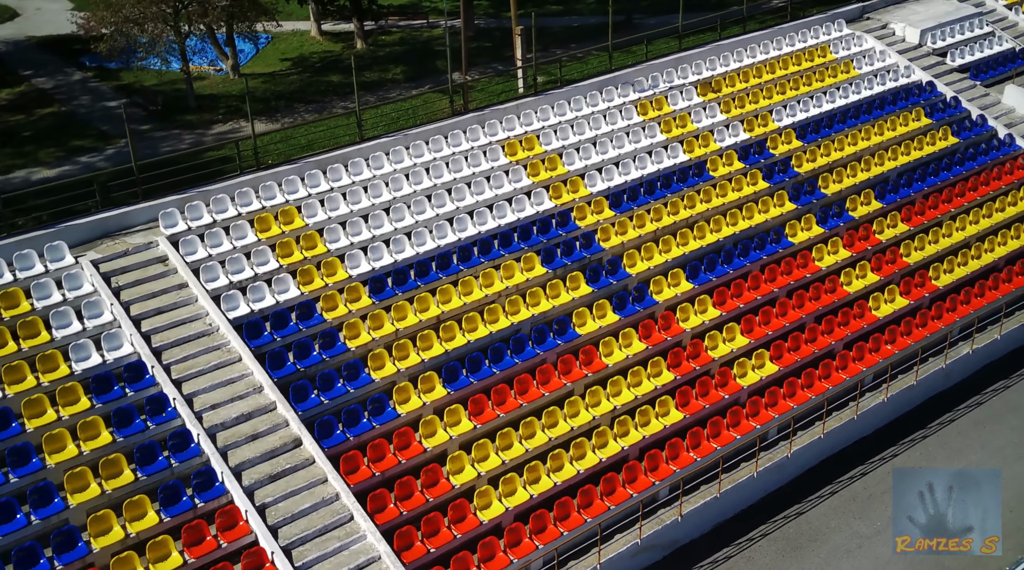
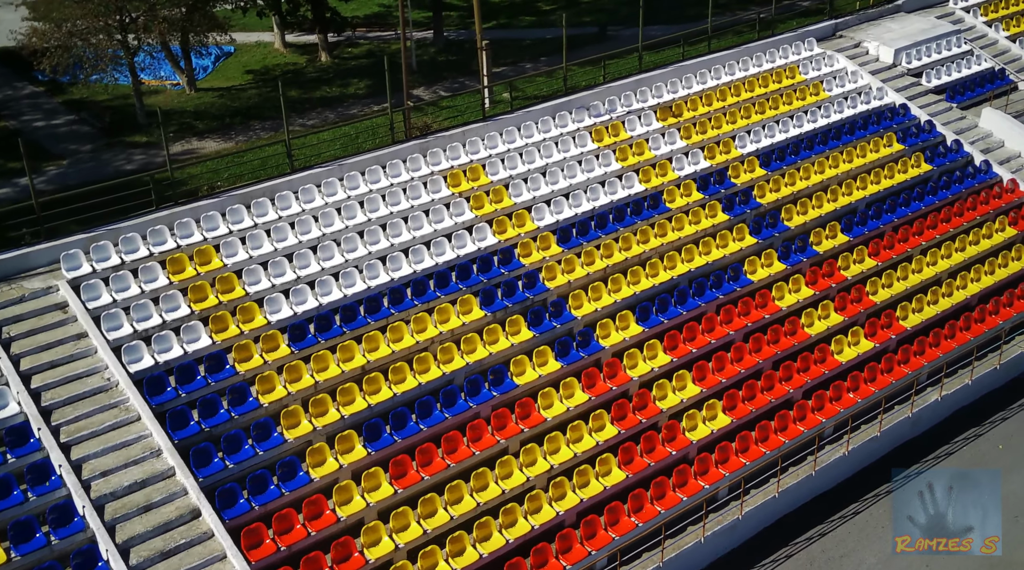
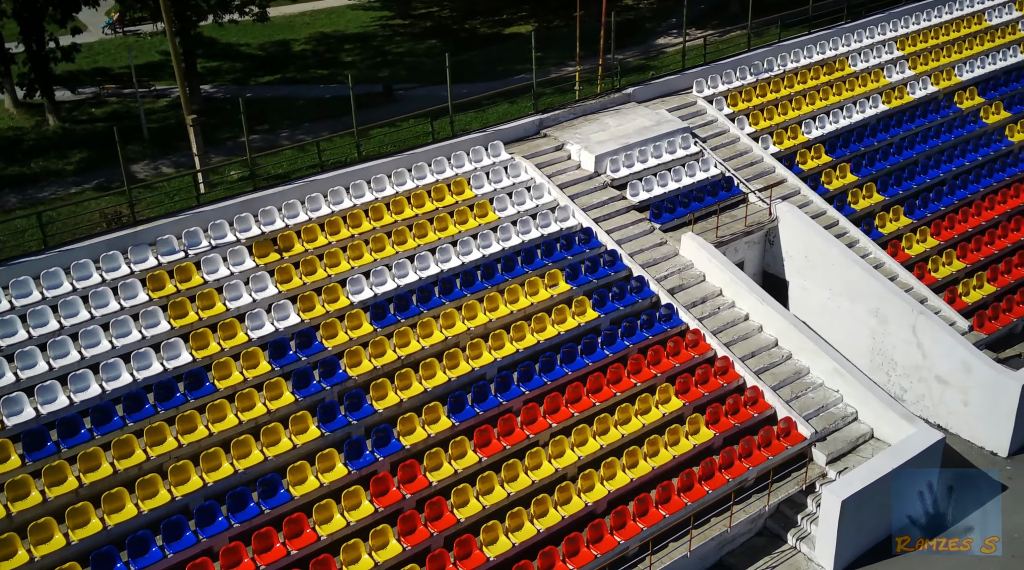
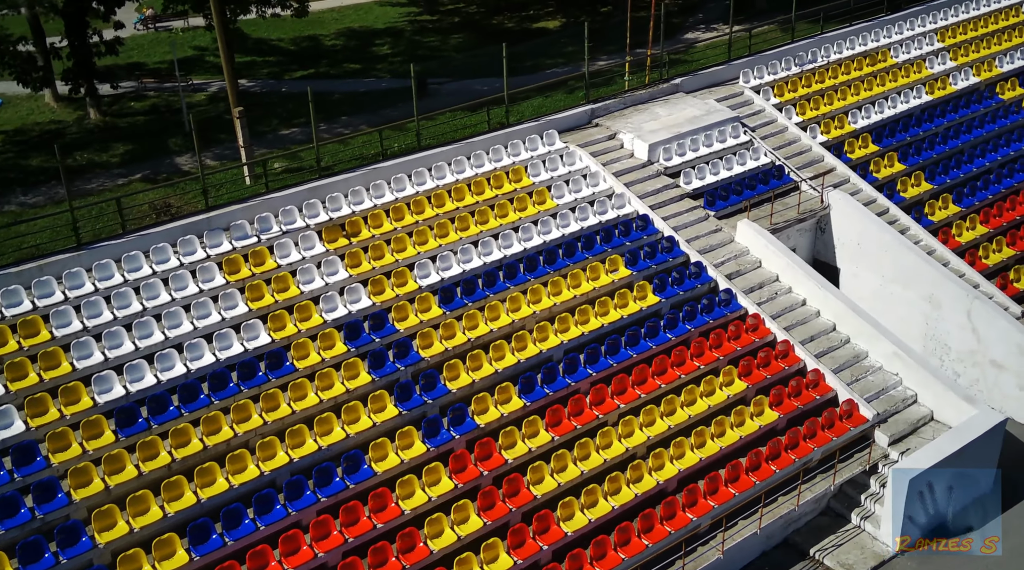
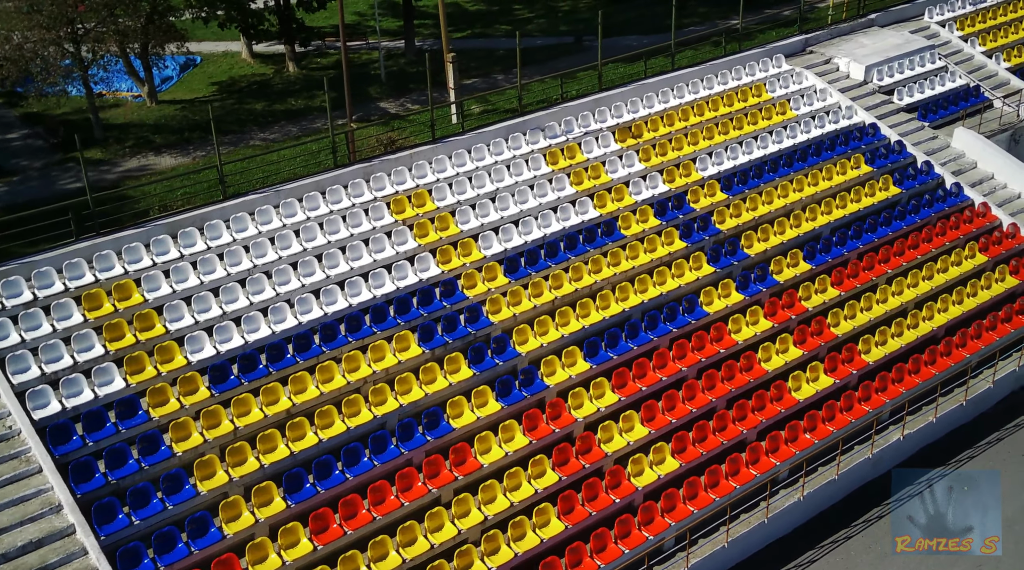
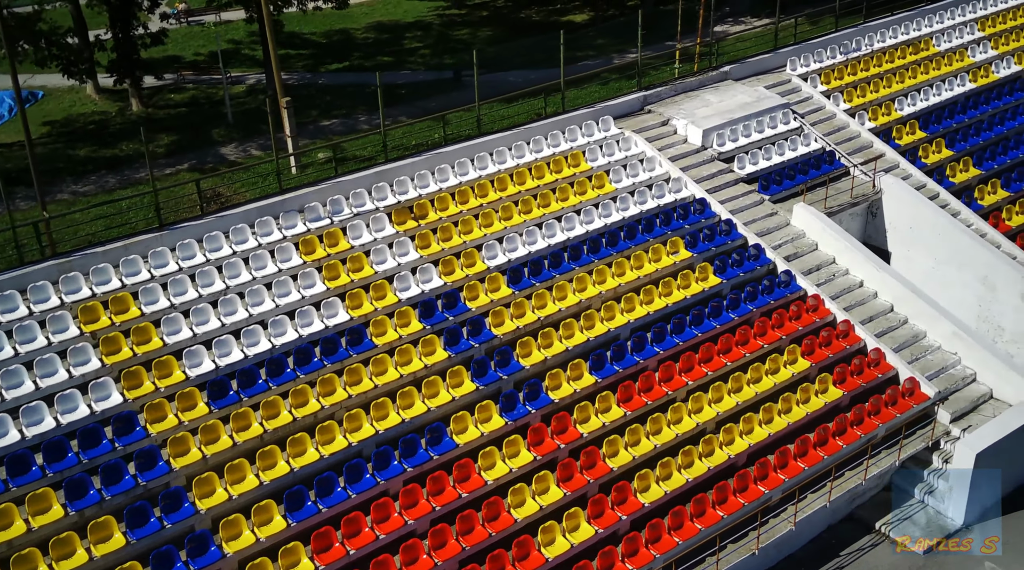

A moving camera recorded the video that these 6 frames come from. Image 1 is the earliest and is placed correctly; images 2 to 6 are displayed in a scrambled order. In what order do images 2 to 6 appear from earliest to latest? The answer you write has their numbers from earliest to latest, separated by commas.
2, 5, 6, 4, 3
